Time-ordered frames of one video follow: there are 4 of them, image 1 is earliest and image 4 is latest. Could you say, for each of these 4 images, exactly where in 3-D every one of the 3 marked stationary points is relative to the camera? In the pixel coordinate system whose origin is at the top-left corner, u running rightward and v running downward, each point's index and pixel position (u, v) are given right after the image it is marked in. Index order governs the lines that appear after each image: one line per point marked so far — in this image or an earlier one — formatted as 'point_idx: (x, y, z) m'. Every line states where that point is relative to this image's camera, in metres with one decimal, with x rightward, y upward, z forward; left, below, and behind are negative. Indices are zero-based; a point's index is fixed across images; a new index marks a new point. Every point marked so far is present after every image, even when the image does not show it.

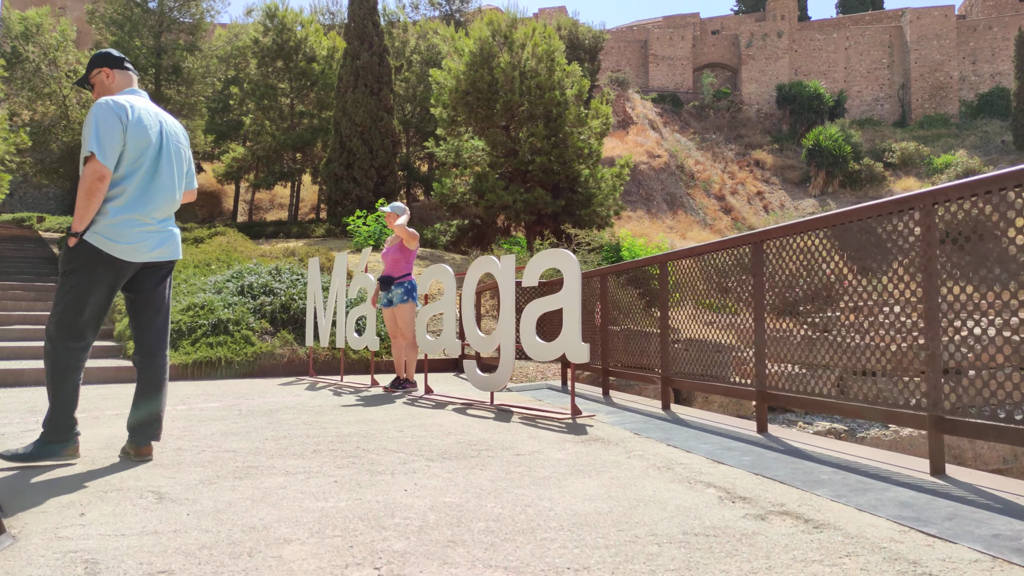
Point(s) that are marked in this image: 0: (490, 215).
0: (-0.5, +1.5, +14.8) m
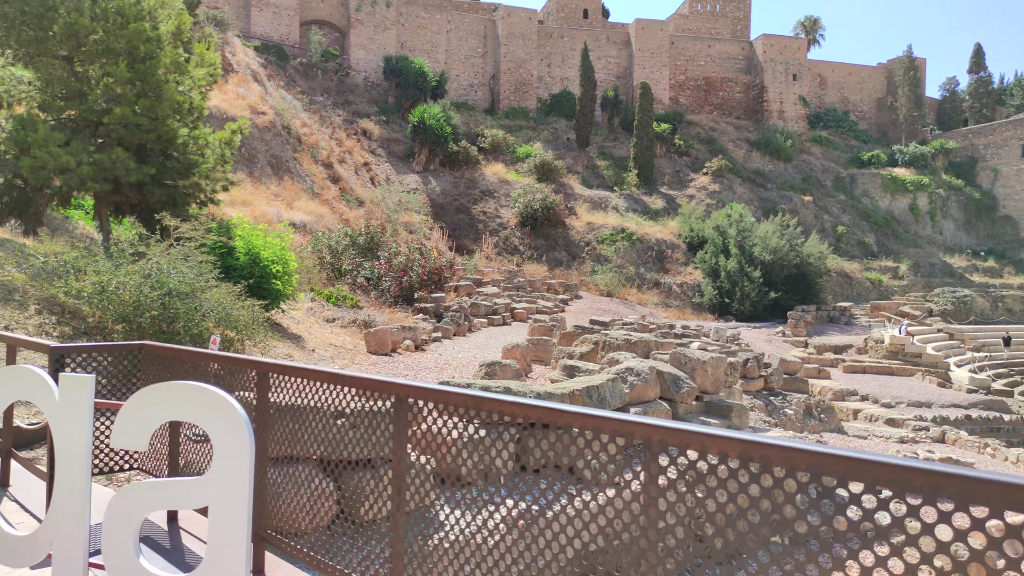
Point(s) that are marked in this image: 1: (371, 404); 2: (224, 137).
0: (-7.1, +1.6, +10.7) m
1: (-0.6, -0.5, +3.1) m
2: (-5.0, +2.6, +12.5) m
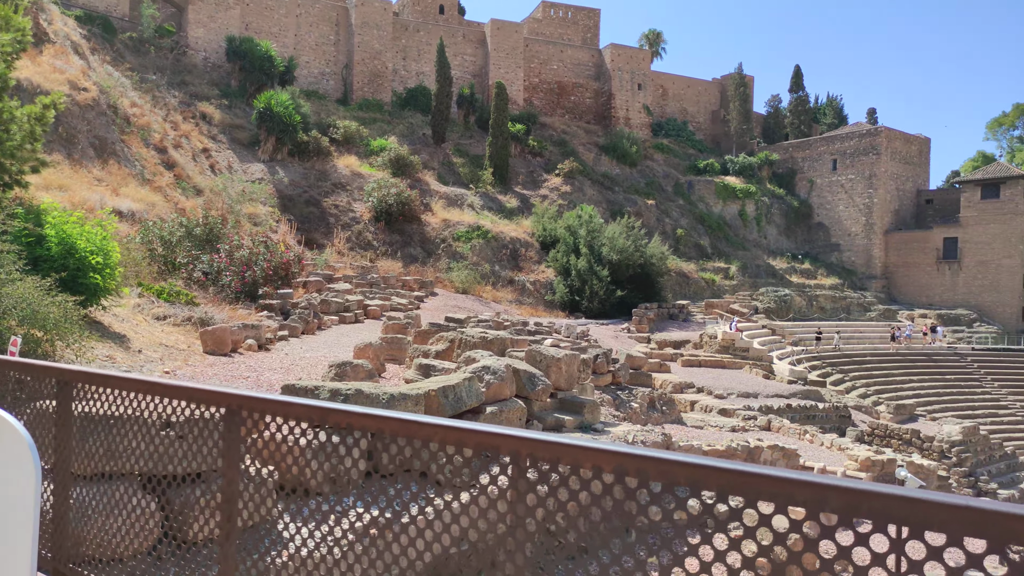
0: (-9.0, +1.7, +8.9) m
1: (-1.2, -0.5, +2.7) m
2: (-7.4, +2.7, +11.0) m
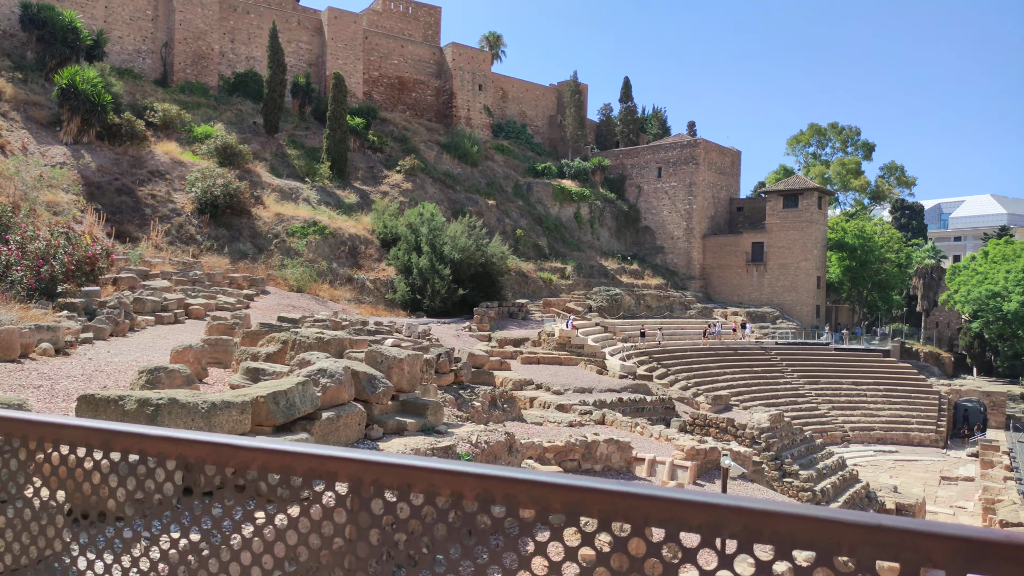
0: (-10.7, +1.8, +6.4) m
1: (-1.7, -0.5, +2.1) m
2: (-9.5, +2.8, +8.9) m
